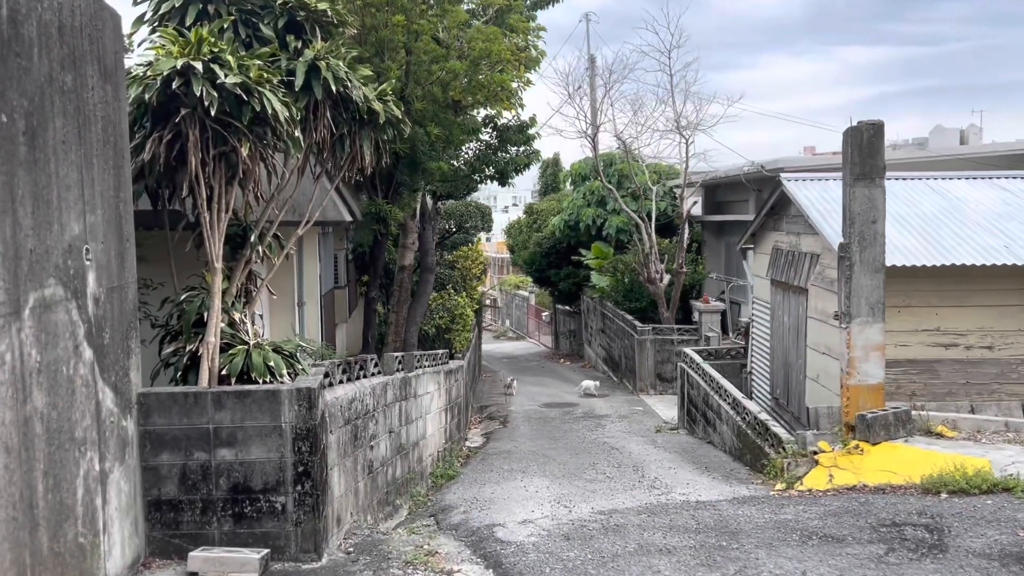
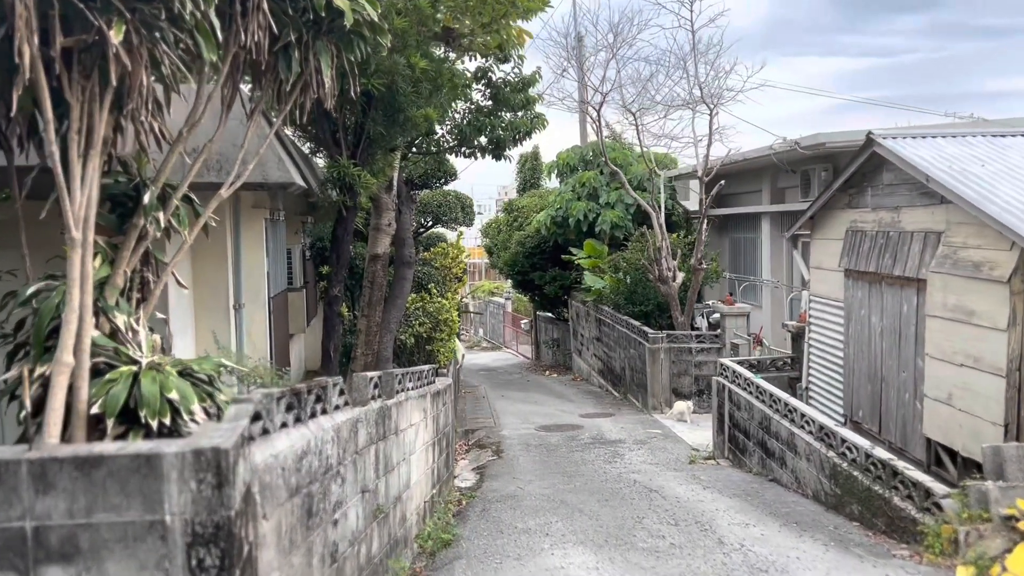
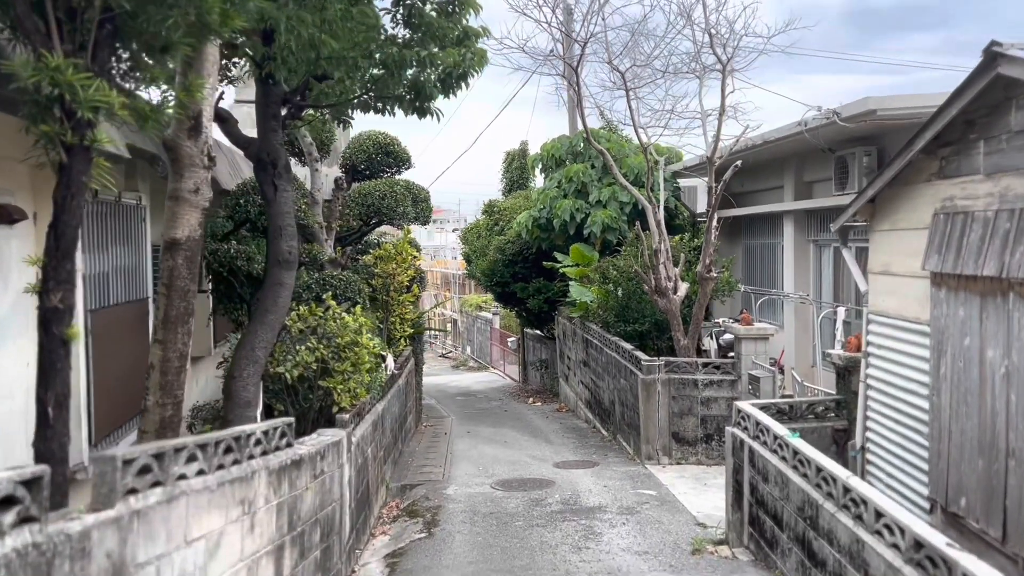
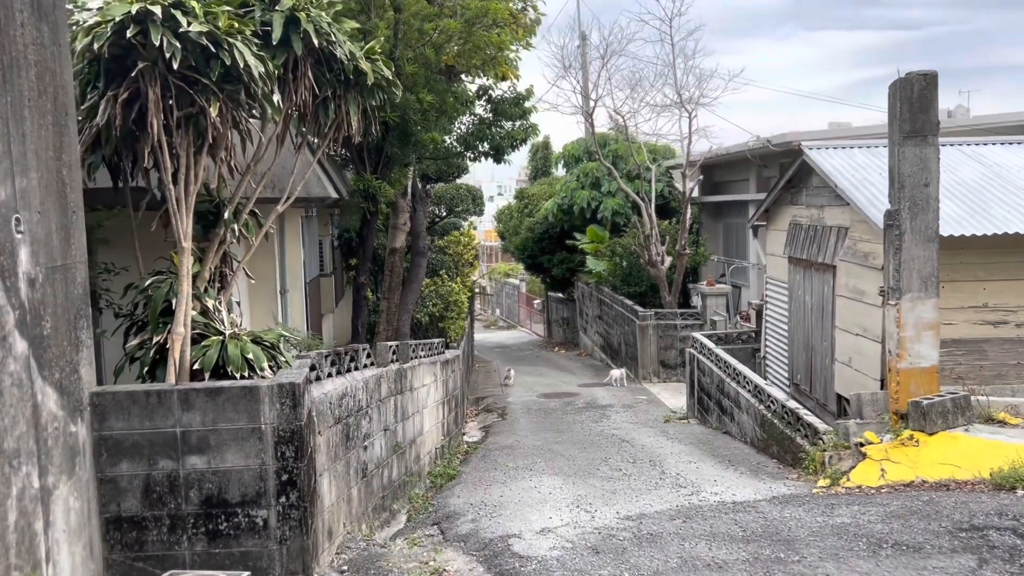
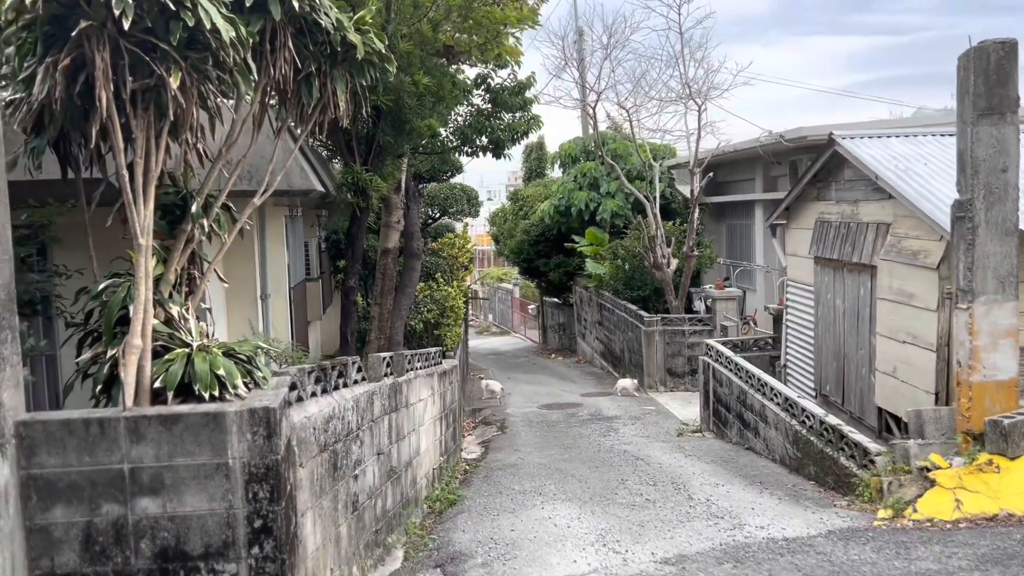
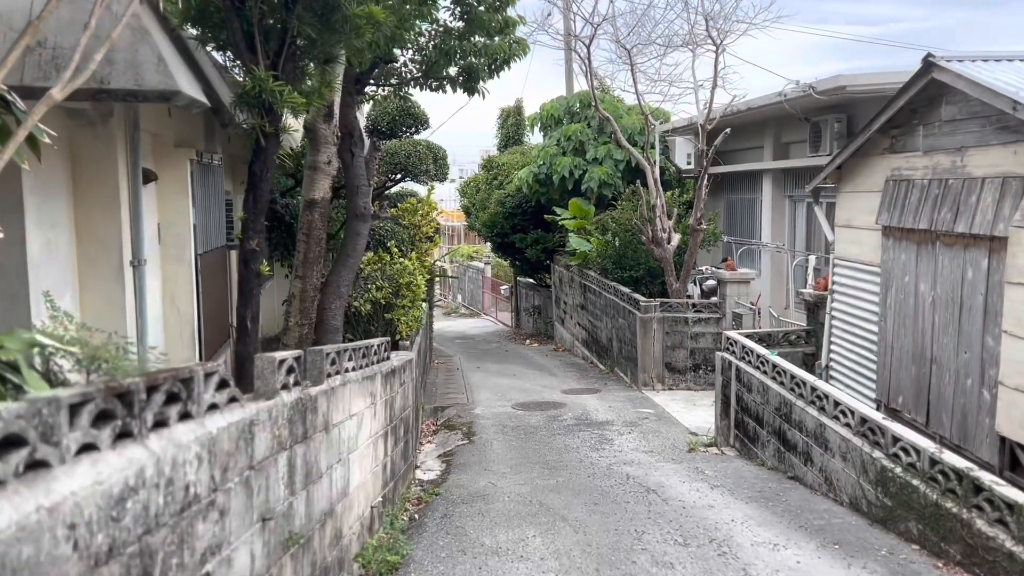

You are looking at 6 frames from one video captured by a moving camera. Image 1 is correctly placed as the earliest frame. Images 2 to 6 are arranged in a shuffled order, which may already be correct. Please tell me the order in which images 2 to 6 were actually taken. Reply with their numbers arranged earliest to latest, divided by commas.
4, 5, 2, 6, 3
